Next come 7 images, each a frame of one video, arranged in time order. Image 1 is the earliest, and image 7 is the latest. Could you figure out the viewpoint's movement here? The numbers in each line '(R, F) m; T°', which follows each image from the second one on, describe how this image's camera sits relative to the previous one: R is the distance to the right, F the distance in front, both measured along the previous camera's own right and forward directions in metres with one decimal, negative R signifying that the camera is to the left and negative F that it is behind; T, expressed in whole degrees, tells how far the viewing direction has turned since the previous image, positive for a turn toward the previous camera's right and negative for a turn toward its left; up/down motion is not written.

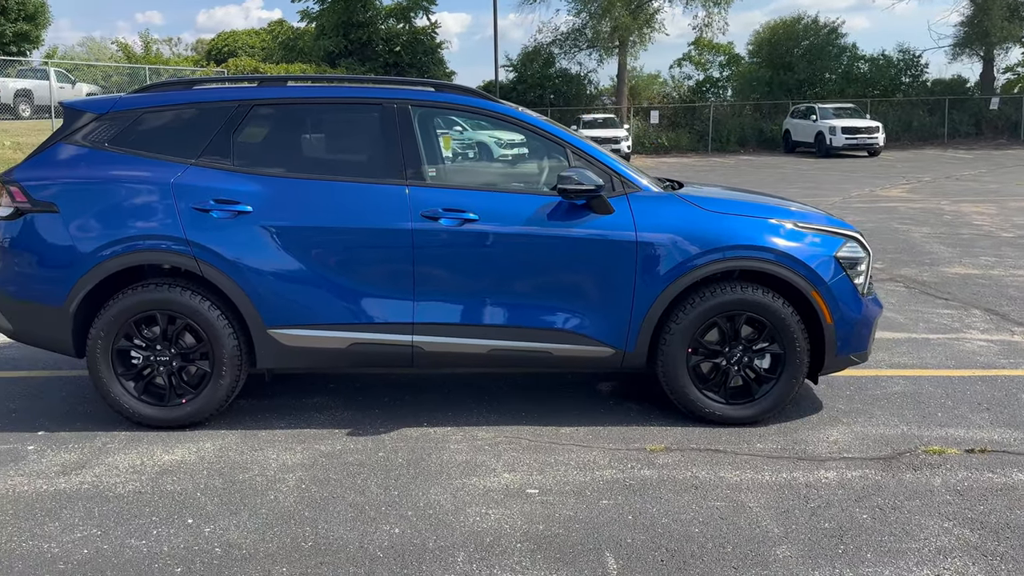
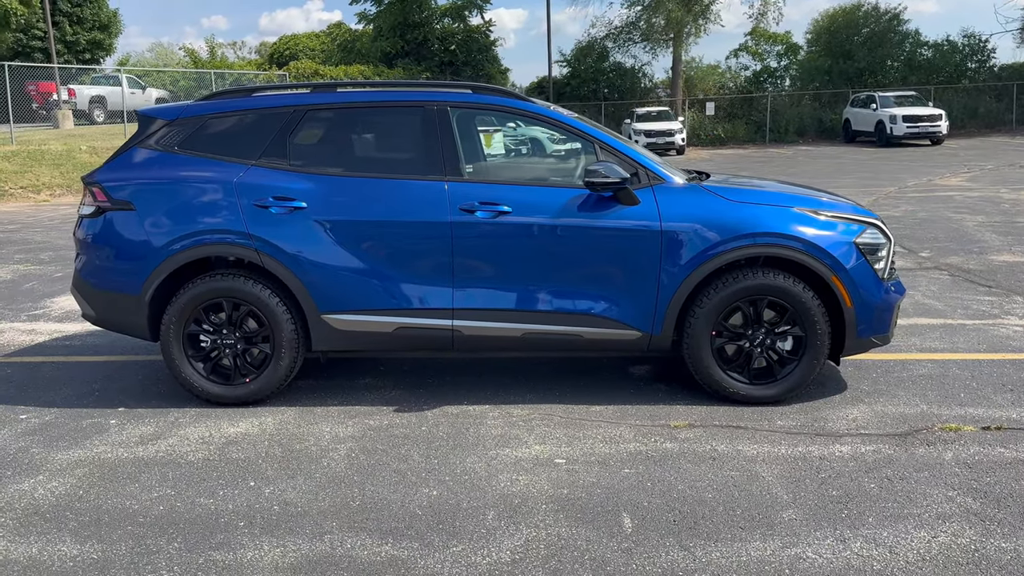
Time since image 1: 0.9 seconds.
(+0.1, -0.3) m; -4°
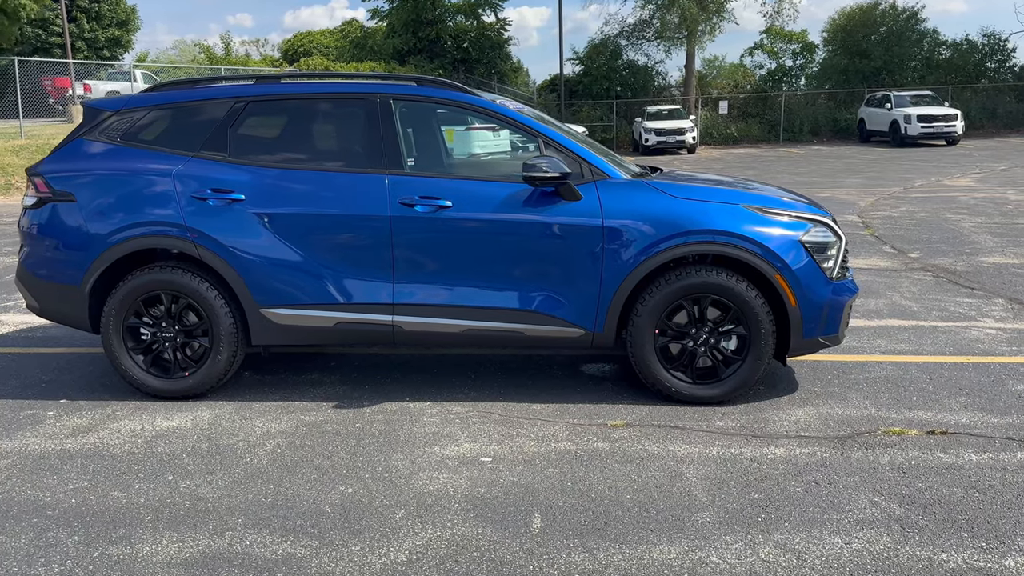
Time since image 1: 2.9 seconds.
(+0.4, +0.1) m; -1°
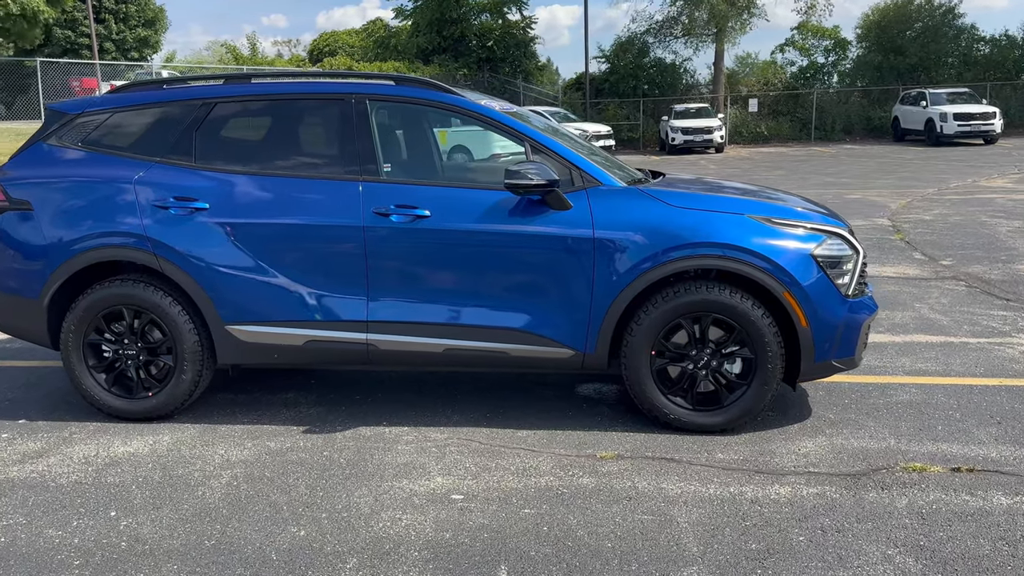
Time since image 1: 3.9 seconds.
(+0.2, +0.3) m; -2°
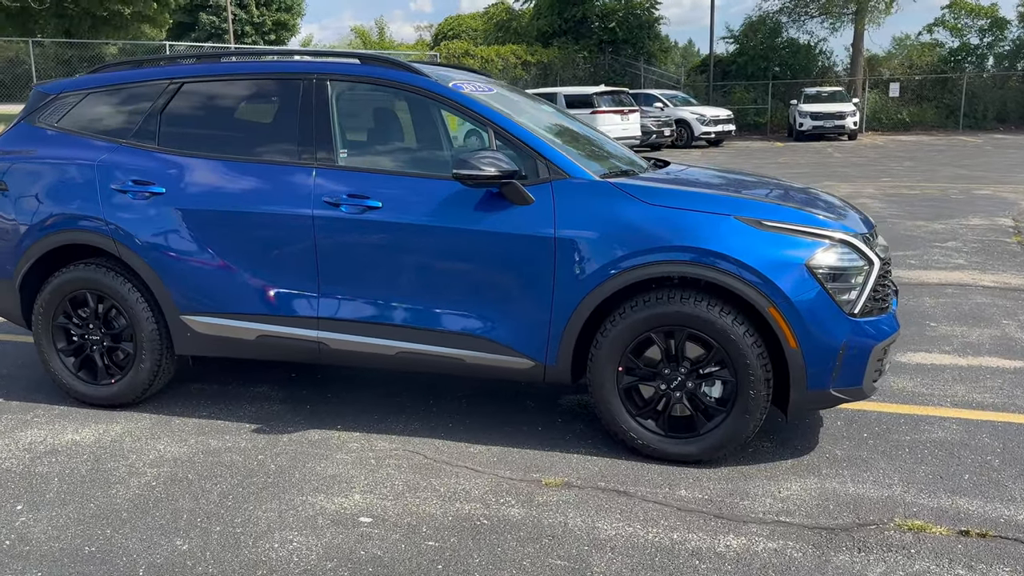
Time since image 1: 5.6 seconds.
(+0.7, +0.4) m; -9°
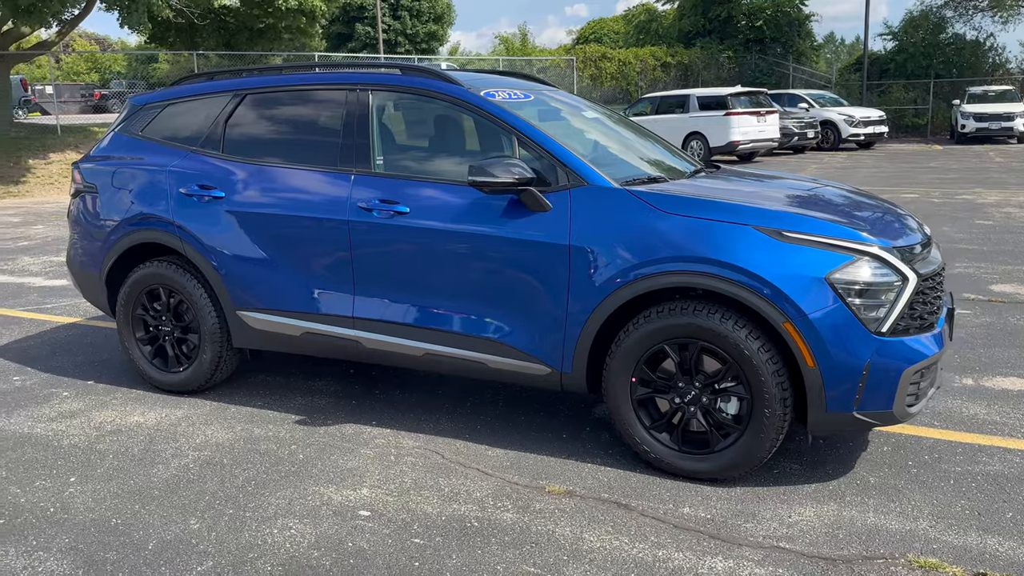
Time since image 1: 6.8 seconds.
(+0.5, 0.0) m; -10°
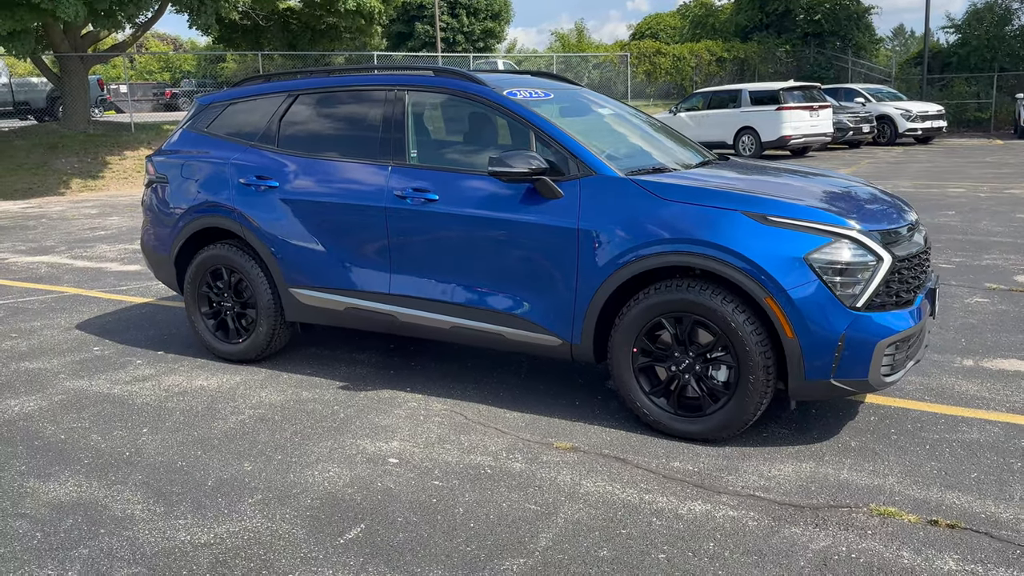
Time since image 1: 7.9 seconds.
(+0.2, -0.4) m; -4°
